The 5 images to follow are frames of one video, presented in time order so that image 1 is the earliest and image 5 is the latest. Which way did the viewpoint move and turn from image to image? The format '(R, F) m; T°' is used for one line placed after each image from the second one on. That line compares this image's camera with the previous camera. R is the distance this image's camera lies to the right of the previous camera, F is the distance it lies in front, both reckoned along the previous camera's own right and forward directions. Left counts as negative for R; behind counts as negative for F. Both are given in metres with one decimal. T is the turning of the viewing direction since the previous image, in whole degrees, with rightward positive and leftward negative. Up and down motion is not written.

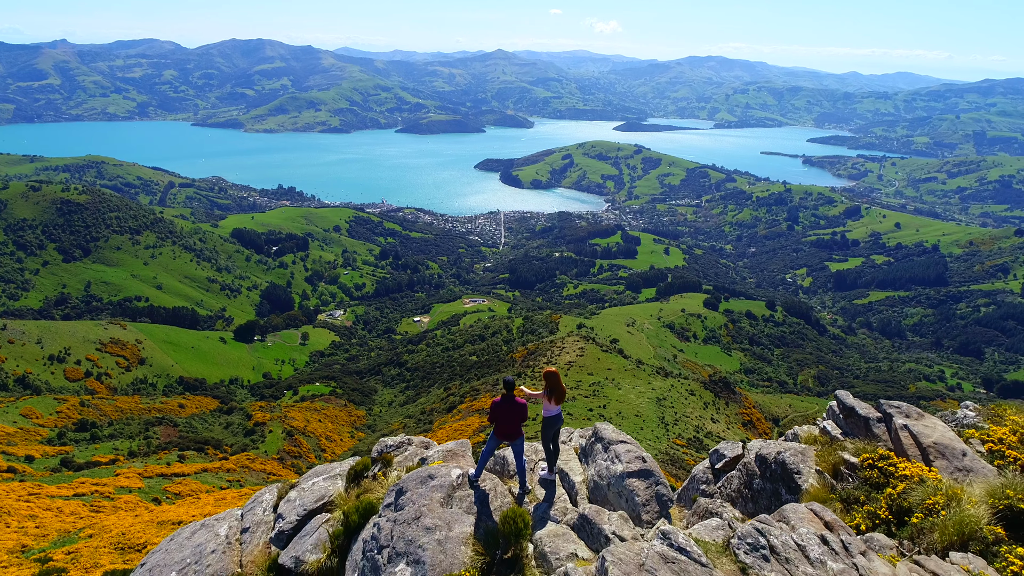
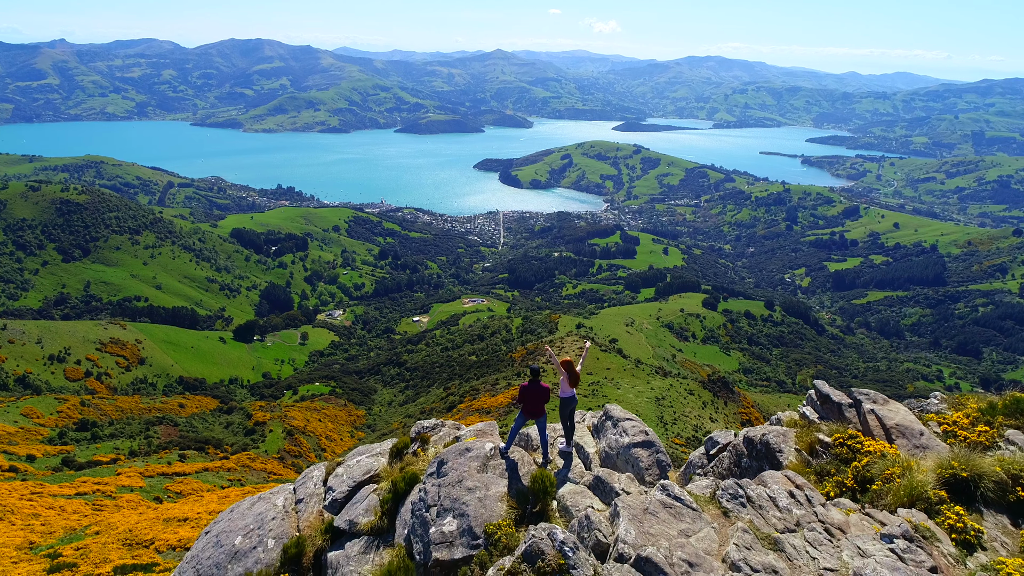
(0.0, -0.2) m; 0°
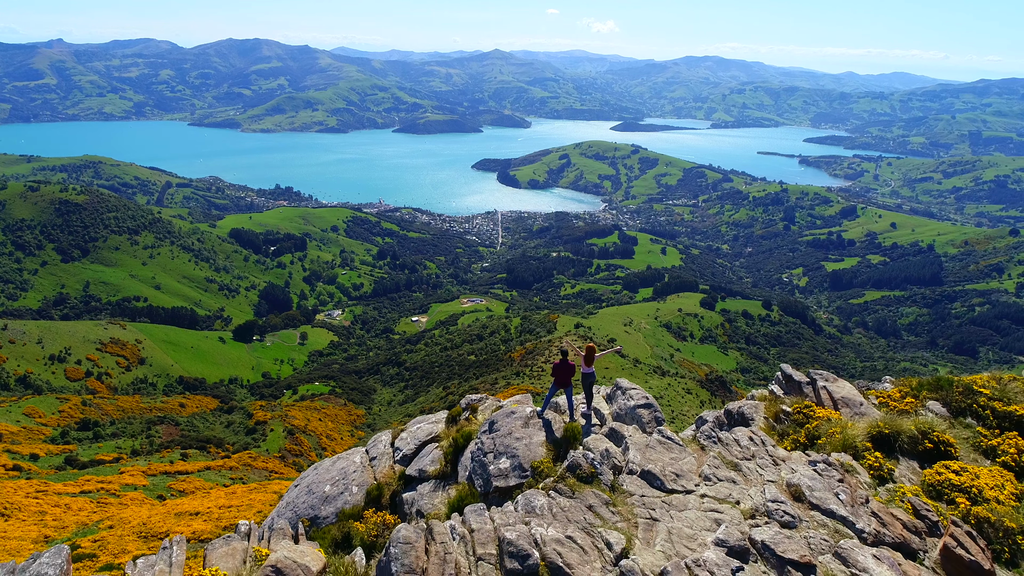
(-0.1, -0.4) m; 0°
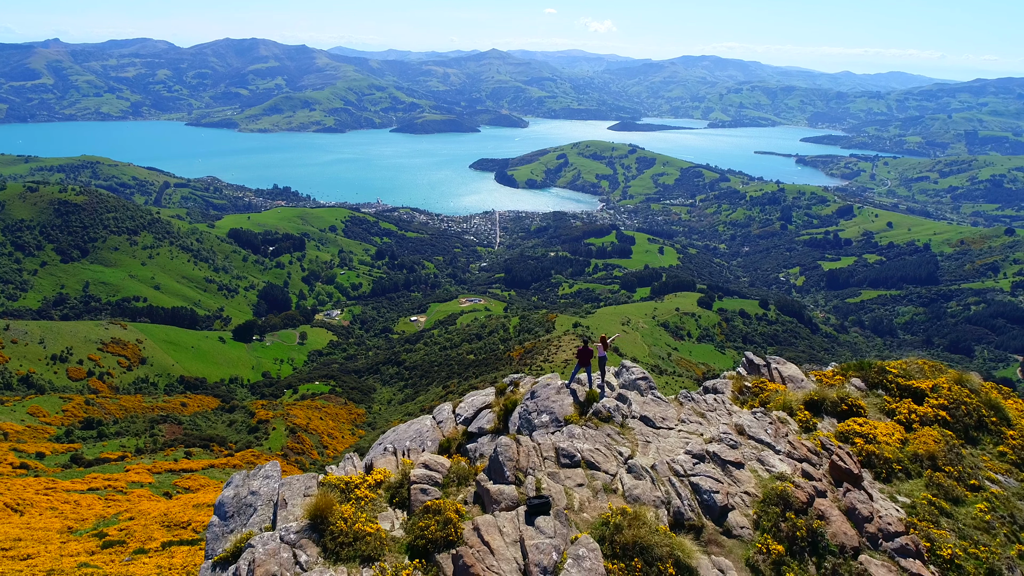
(-0.2, -0.6) m; 0°
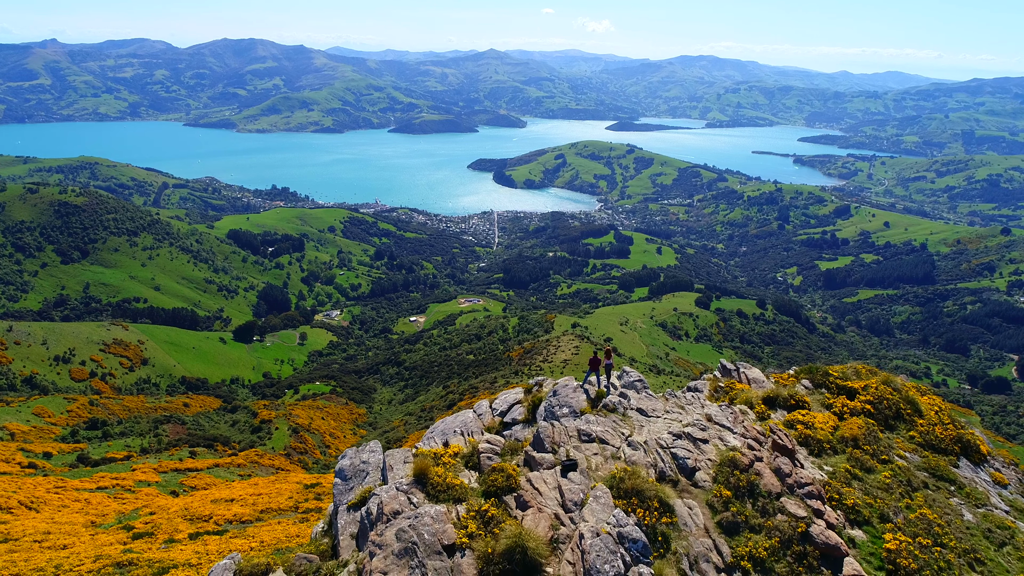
(-0.2, -0.7) m; 0°
